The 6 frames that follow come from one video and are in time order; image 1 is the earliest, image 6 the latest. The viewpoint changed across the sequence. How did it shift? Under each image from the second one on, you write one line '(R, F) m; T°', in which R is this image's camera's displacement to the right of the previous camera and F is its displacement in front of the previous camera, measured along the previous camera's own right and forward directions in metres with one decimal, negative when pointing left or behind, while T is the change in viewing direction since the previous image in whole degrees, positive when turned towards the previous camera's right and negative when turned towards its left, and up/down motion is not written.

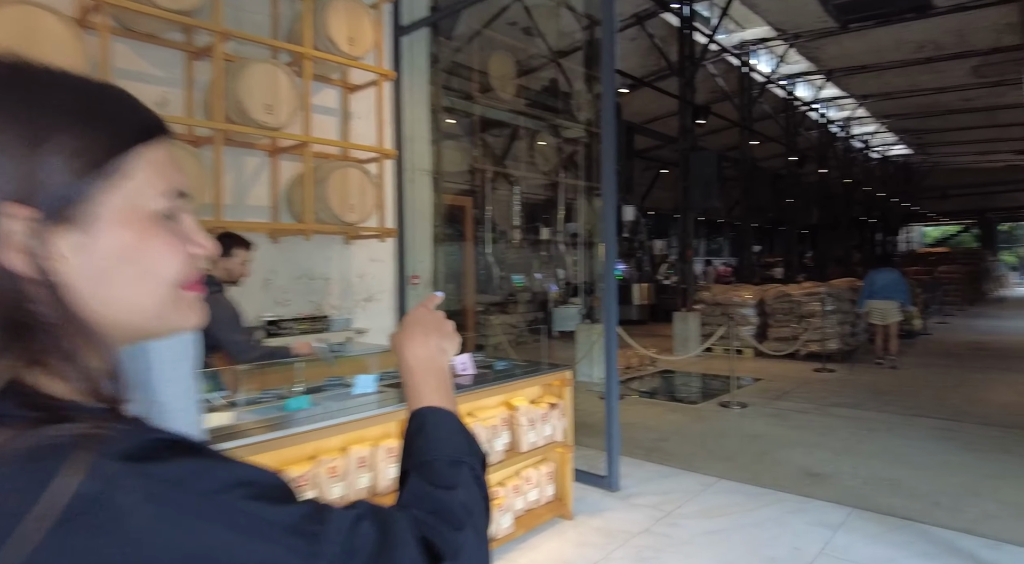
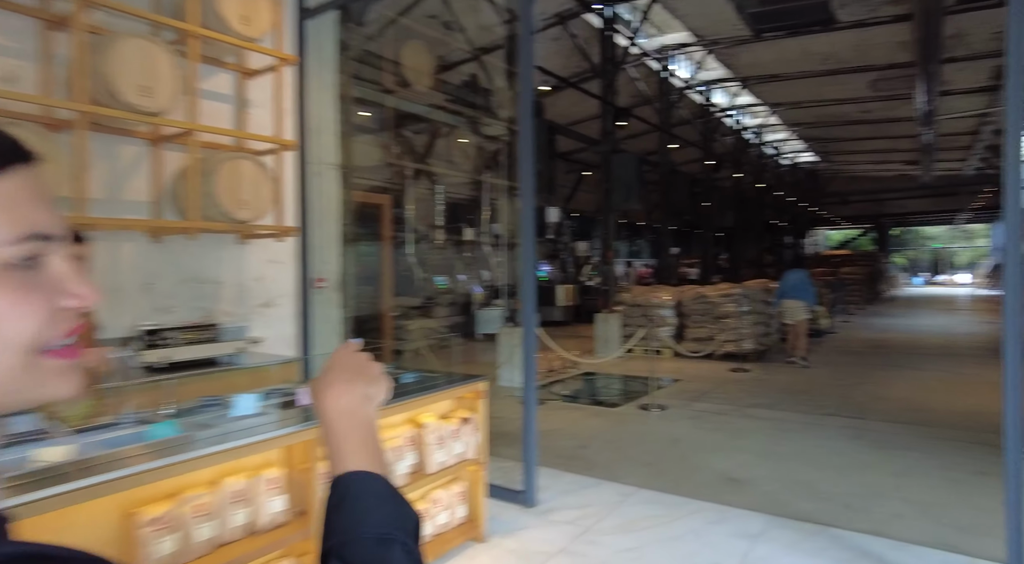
(+0.1, +0.2) m; +7°
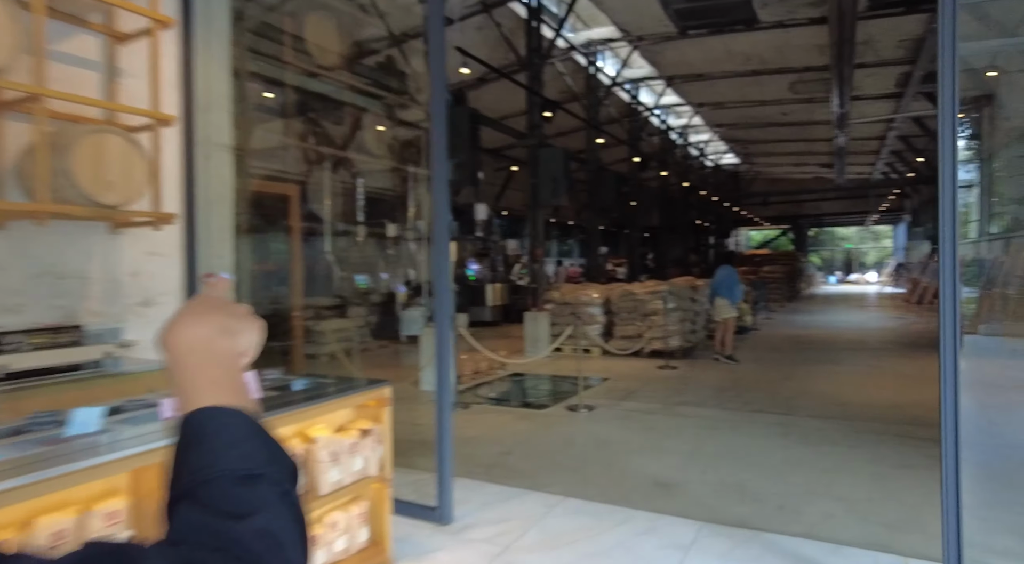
(+0.1, +0.3) m; +6°
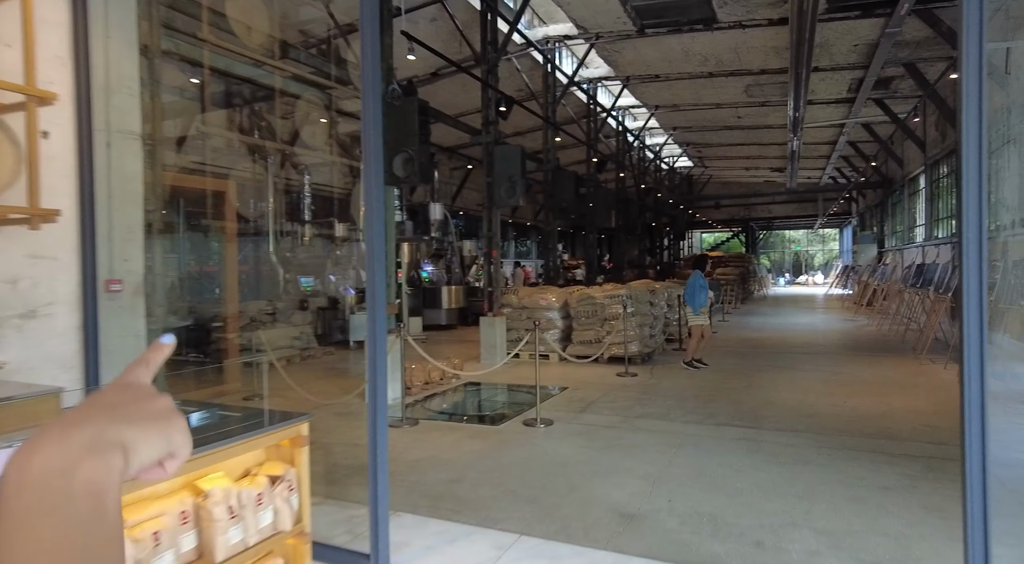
(0.0, +0.4) m; +4°
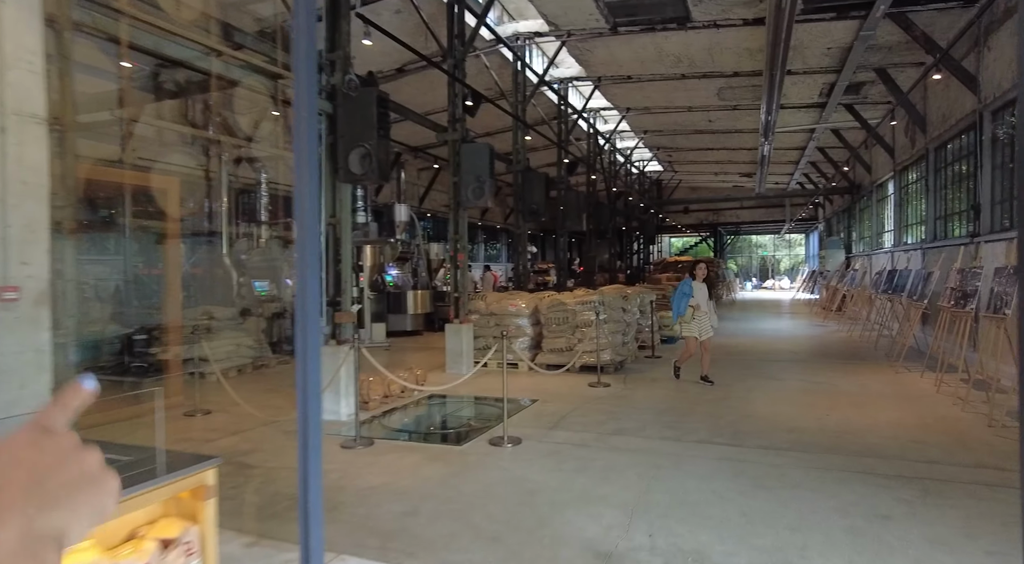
(0.0, +0.4) m; +3°
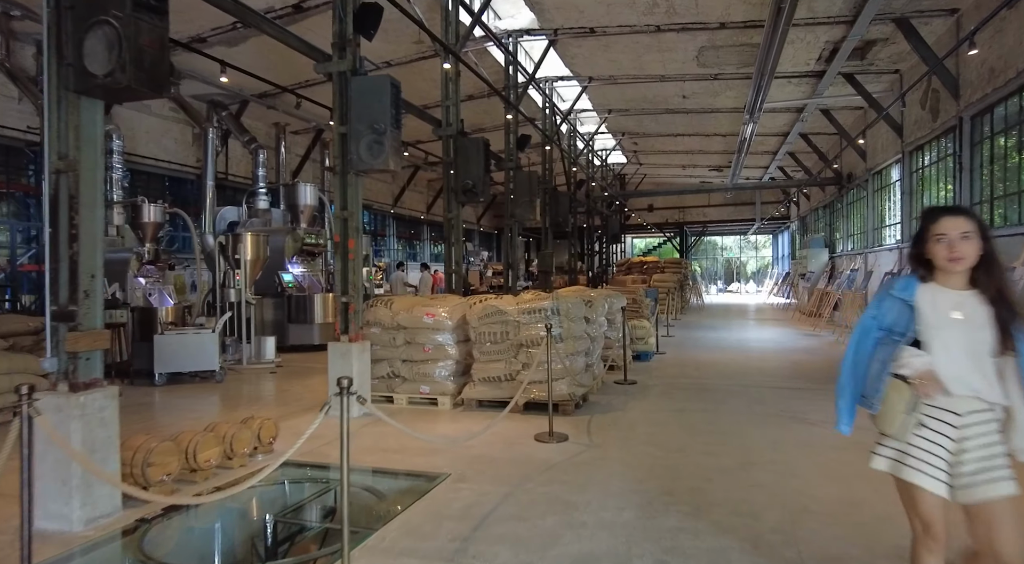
(+0.4, +2.5) m; +4°
